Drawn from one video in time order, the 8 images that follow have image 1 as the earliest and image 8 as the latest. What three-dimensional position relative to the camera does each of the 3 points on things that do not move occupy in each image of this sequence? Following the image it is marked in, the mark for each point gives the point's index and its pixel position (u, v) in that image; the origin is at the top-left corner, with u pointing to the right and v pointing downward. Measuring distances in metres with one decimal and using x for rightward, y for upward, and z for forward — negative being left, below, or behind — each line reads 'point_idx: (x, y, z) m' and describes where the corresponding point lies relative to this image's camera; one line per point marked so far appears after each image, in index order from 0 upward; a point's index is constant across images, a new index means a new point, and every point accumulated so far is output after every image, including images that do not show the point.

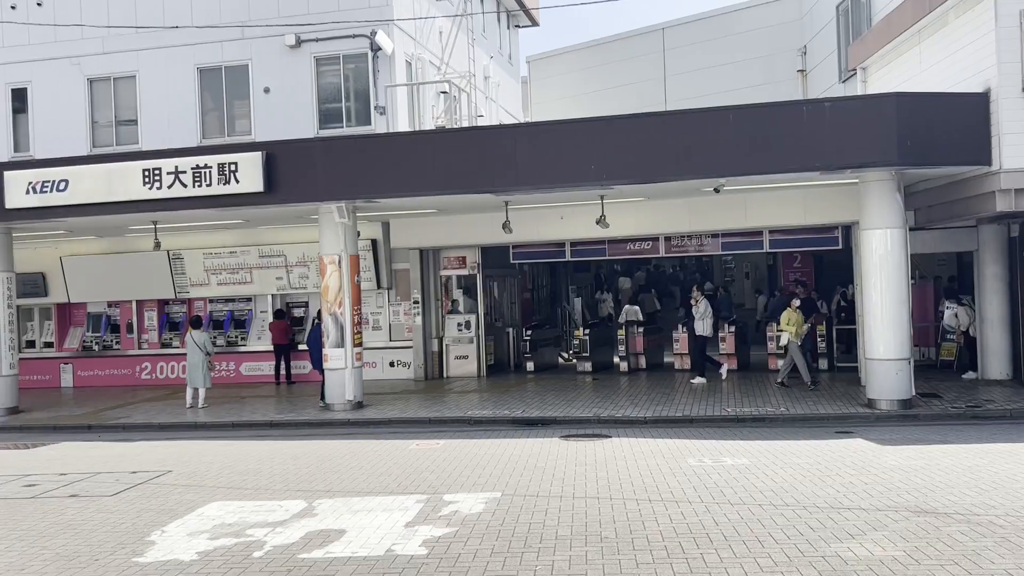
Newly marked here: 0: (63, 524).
0: (-3.5, -1.8, +7.0) m
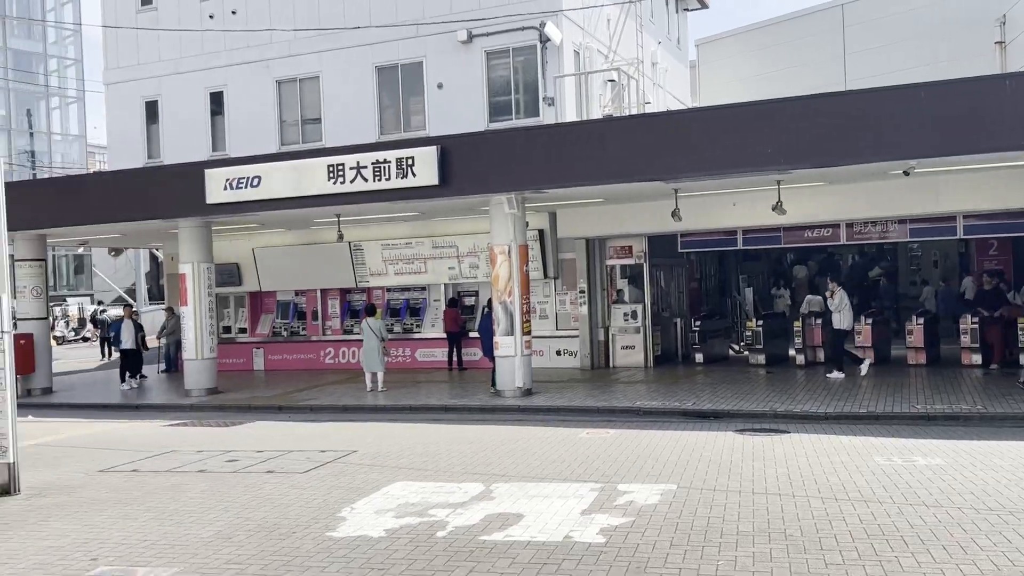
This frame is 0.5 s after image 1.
0: (-2.1, -1.7, +7.5) m
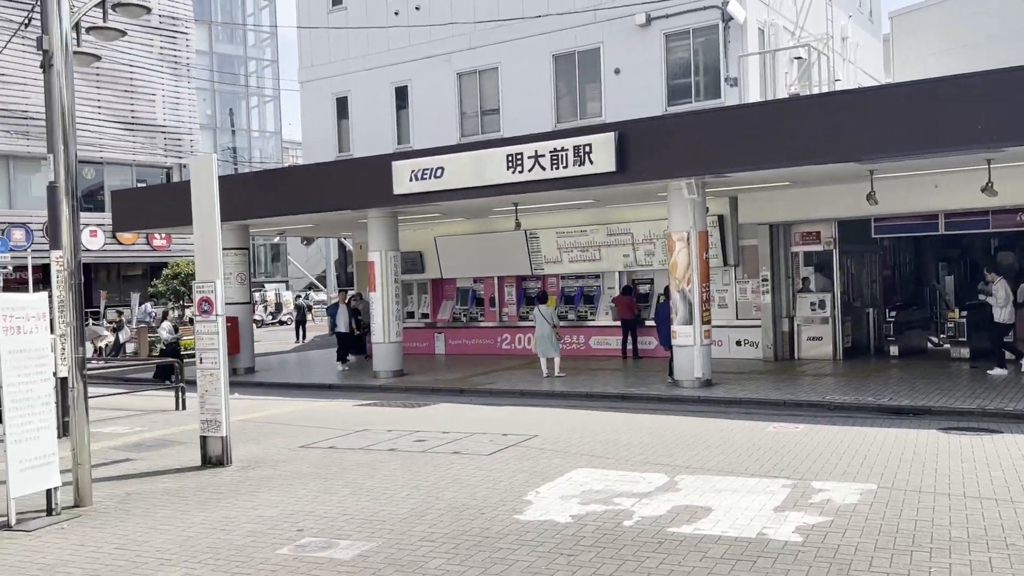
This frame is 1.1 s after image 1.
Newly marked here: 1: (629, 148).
0: (-0.5, -1.6, +7.8) m
1: (+1.7, +2.0, +13.0) m
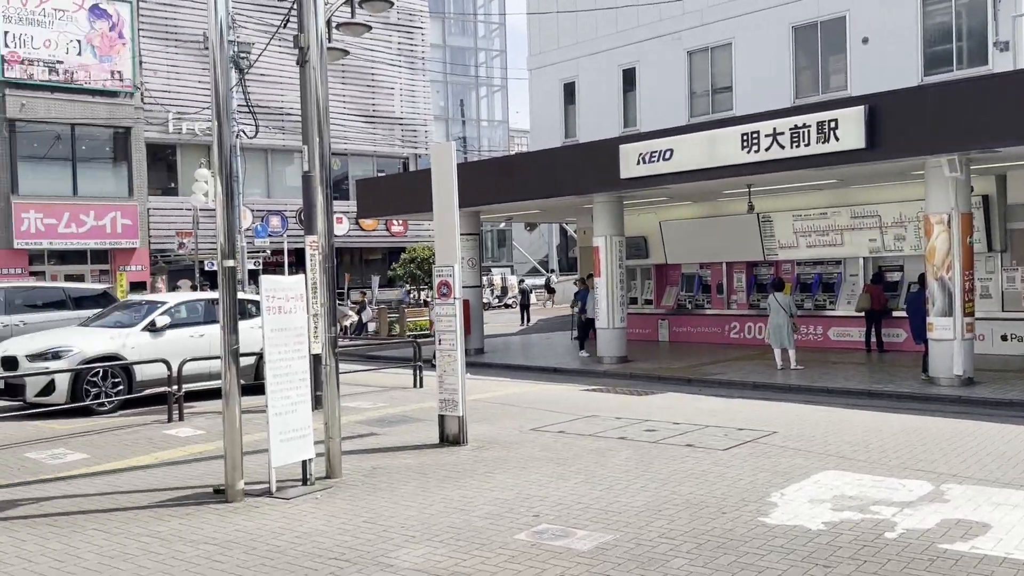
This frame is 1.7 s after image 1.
0: (+1.4, -1.5, +7.4) m
1: (+4.9, +2.2, +12.0) m
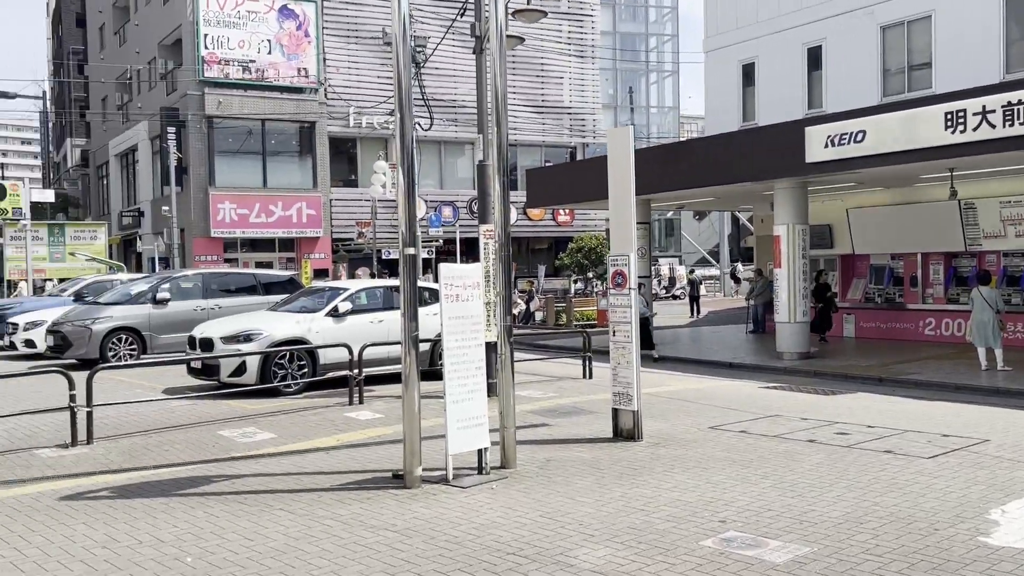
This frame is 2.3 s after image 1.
0: (+2.8, -1.4, +6.8) m
1: (+7.1, +2.2, +10.6) m
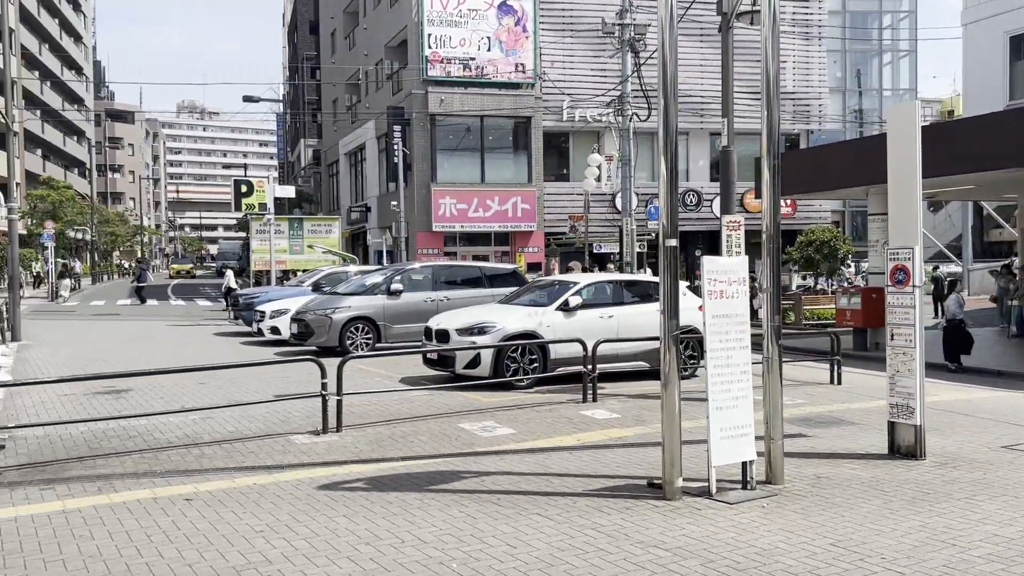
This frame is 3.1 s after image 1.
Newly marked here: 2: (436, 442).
0: (+4.6, -1.5, +5.5) m
1: (+9.6, +2.2, +8.2) m
2: (-0.7, -1.4, +8.3) m
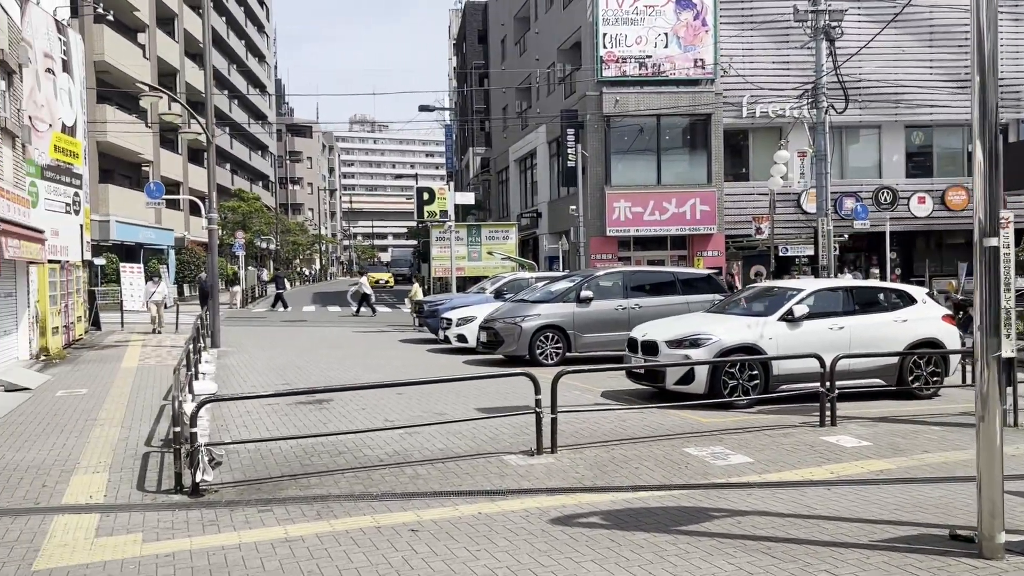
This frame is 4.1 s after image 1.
0: (+6.0, -1.5, +3.8) m
1: (+11.4, +2.2, +5.6) m
2: (+1.3, -1.5, +7.4) m
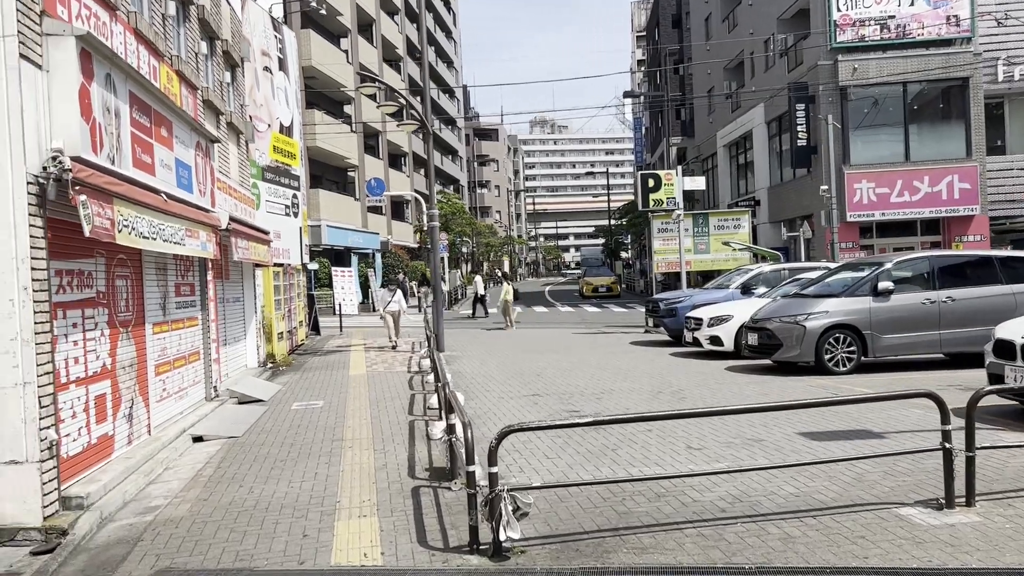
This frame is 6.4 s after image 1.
0: (+7.6, -1.3, +0.4) m
1: (+13.1, +2.5, +1.1) m
2: (+3.6, -1.4, +4.9) m
